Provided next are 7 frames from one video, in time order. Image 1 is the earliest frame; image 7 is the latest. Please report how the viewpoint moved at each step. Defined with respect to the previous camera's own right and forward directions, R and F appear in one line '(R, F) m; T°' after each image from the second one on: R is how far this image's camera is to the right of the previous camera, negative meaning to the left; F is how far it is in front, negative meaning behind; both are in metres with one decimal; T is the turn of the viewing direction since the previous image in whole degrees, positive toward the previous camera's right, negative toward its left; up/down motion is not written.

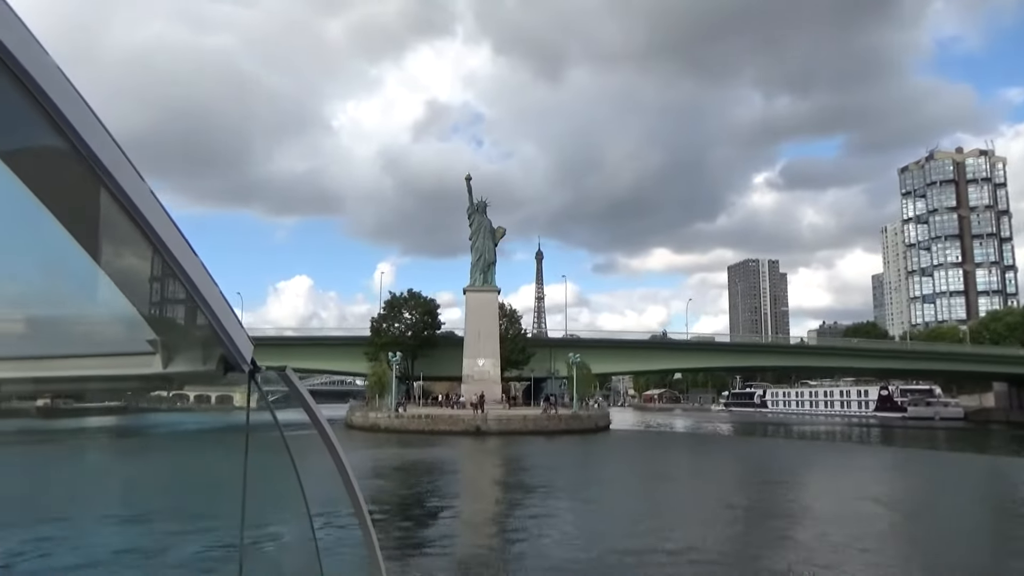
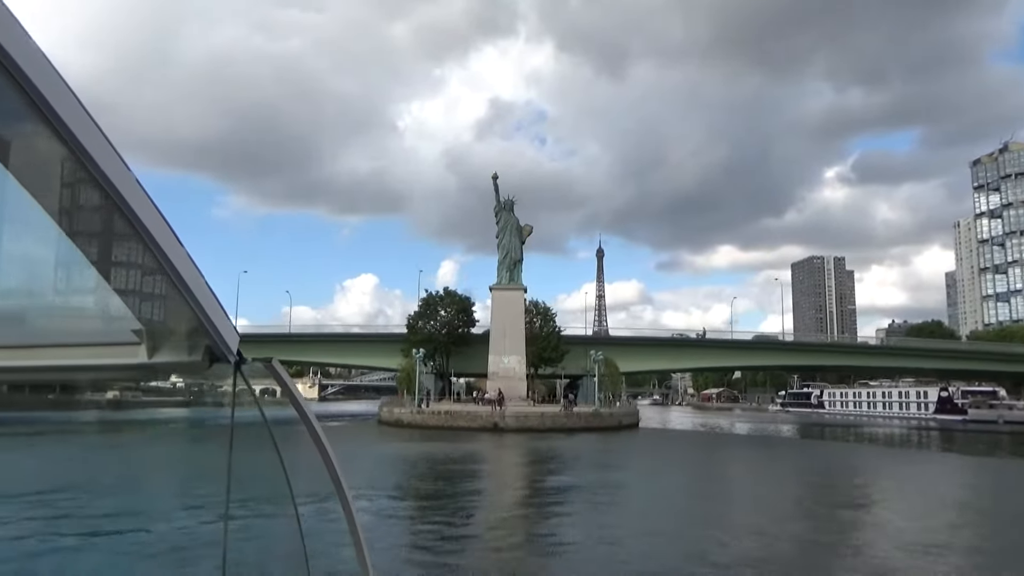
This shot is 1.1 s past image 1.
(+0.6, -0.1) m; -4°
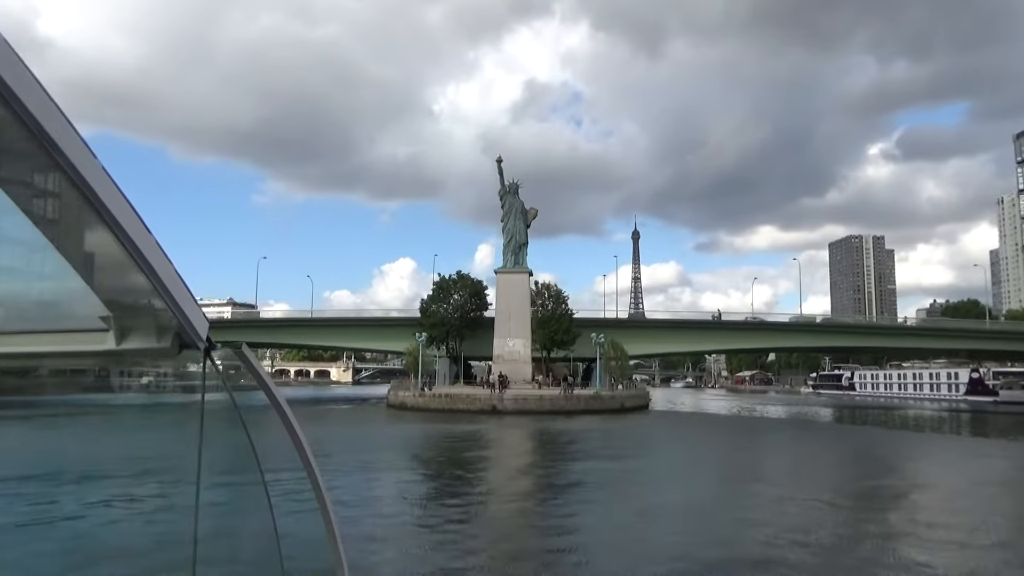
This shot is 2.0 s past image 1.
(+0.5, -0.1) m; -3°
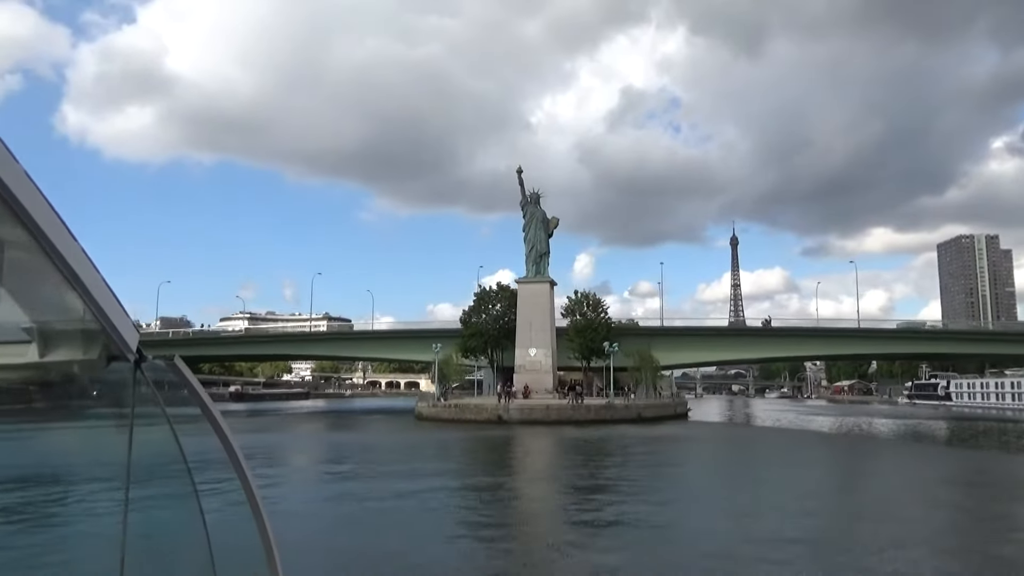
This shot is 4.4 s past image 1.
(+1.2, +0.1) m; -7°
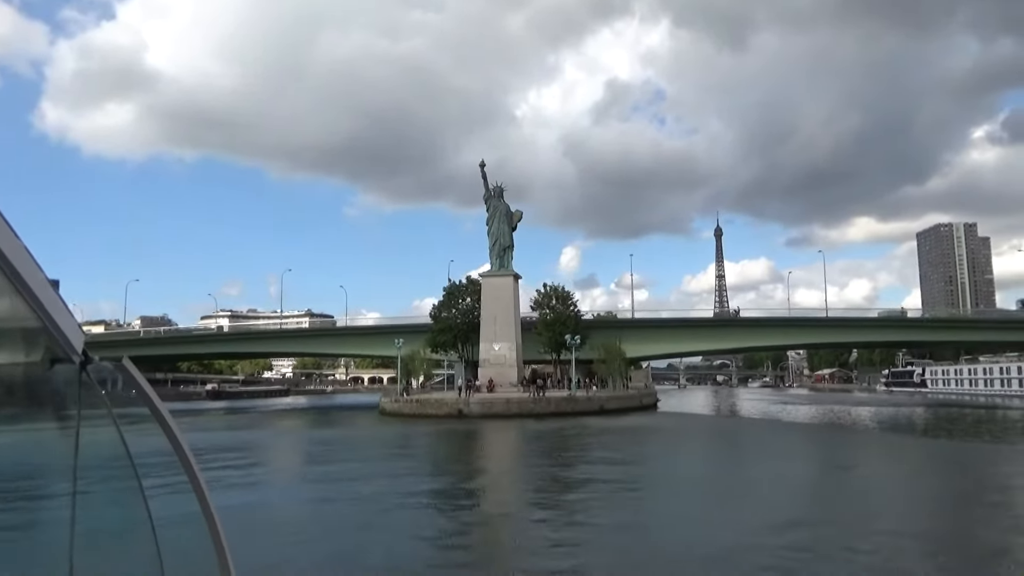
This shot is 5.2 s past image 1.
(+0.4, 0.0) m; +1°
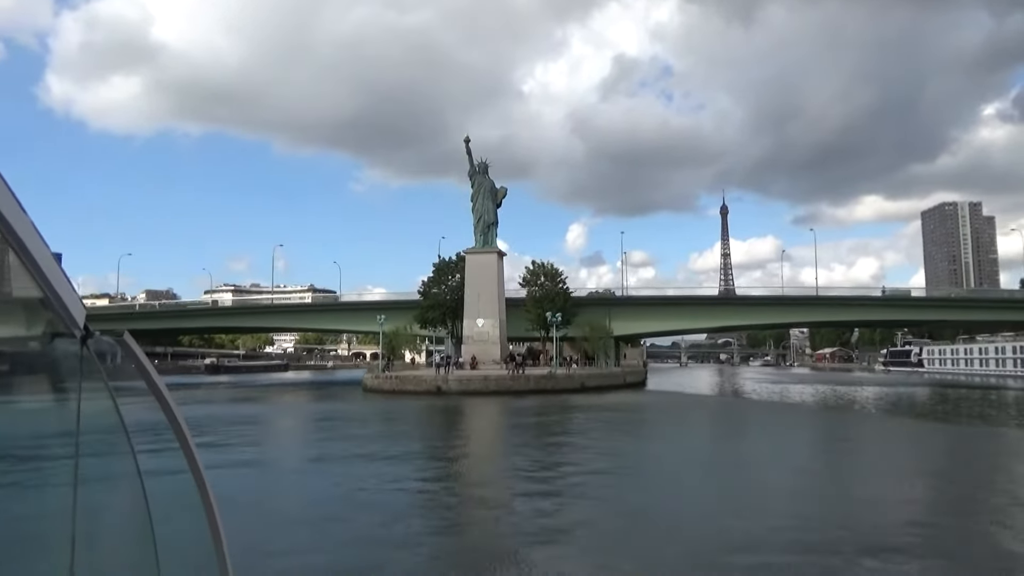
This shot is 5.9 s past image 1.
(+0.3, 0.0) m; 0°
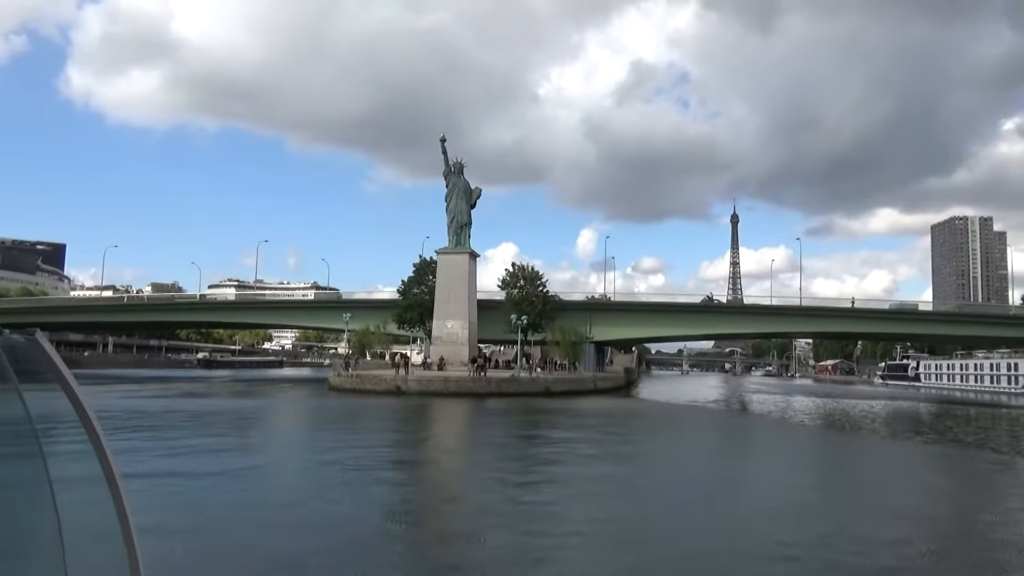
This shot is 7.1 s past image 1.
(+0.6, +0.1) m; -1°
